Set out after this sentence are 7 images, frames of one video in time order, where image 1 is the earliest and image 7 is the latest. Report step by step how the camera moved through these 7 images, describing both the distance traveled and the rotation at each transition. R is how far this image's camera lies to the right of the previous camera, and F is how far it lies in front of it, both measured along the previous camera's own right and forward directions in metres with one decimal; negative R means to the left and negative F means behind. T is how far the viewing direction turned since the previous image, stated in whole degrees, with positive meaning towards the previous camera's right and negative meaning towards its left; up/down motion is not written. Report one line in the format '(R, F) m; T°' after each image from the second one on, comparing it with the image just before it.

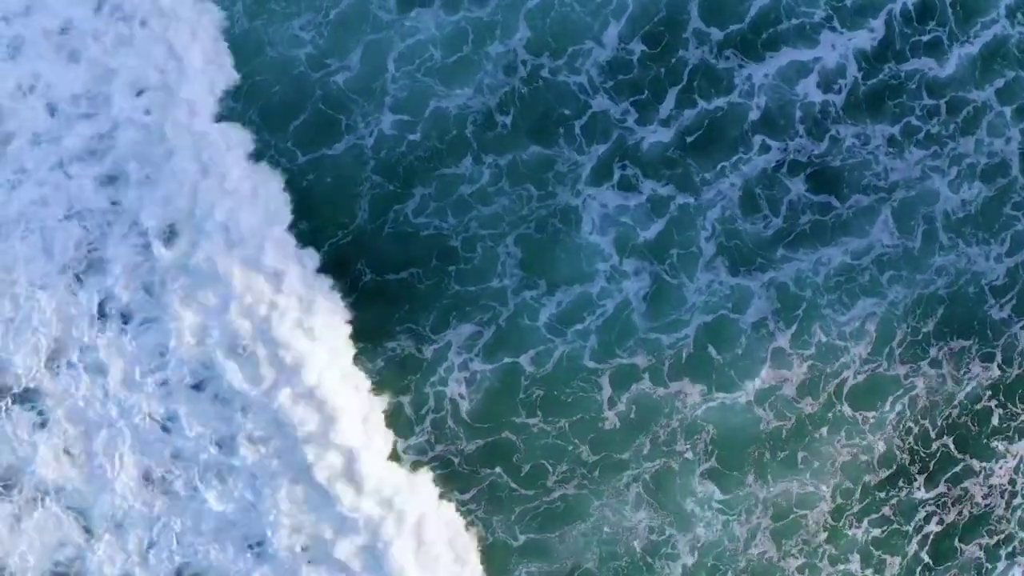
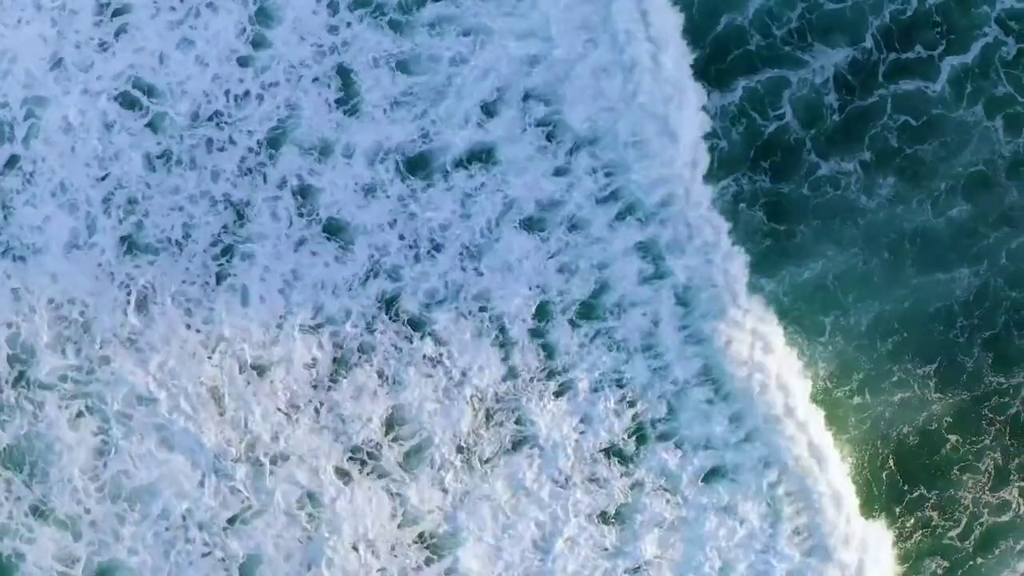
(+0.5, -1.9) m; -2°
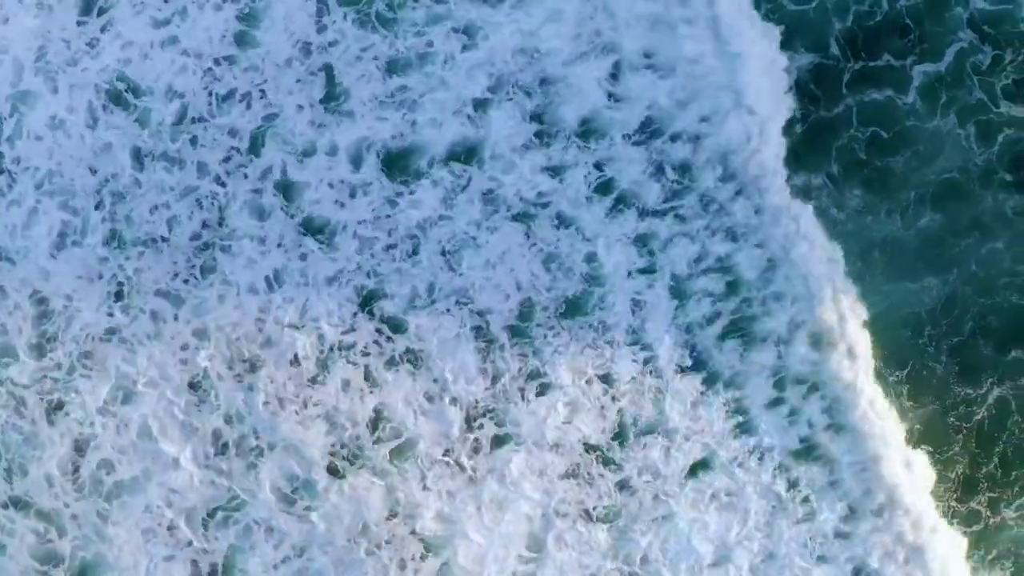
(0.0, -0.3) m; +1°
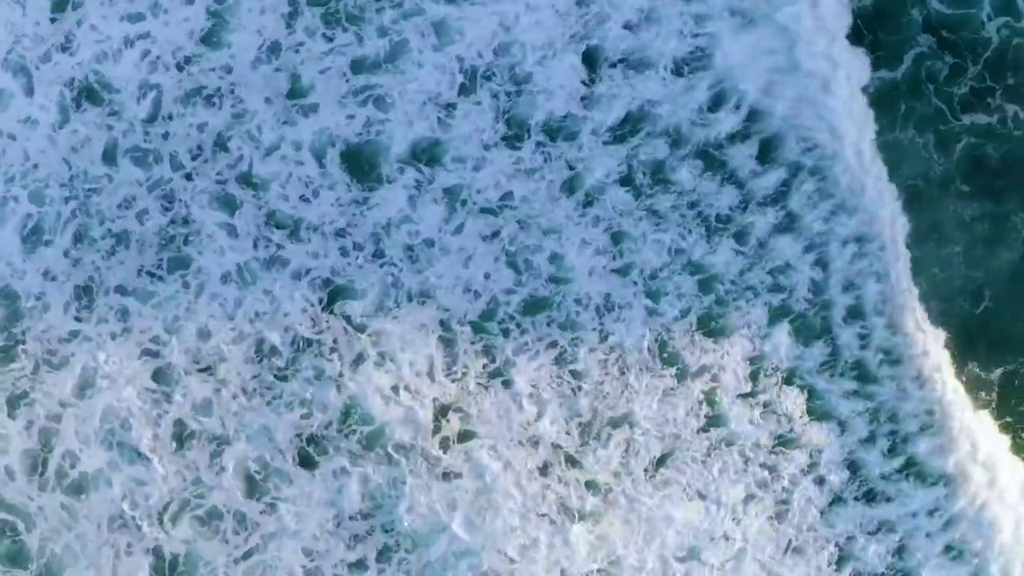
(+0.9, +0.1) m; -1°
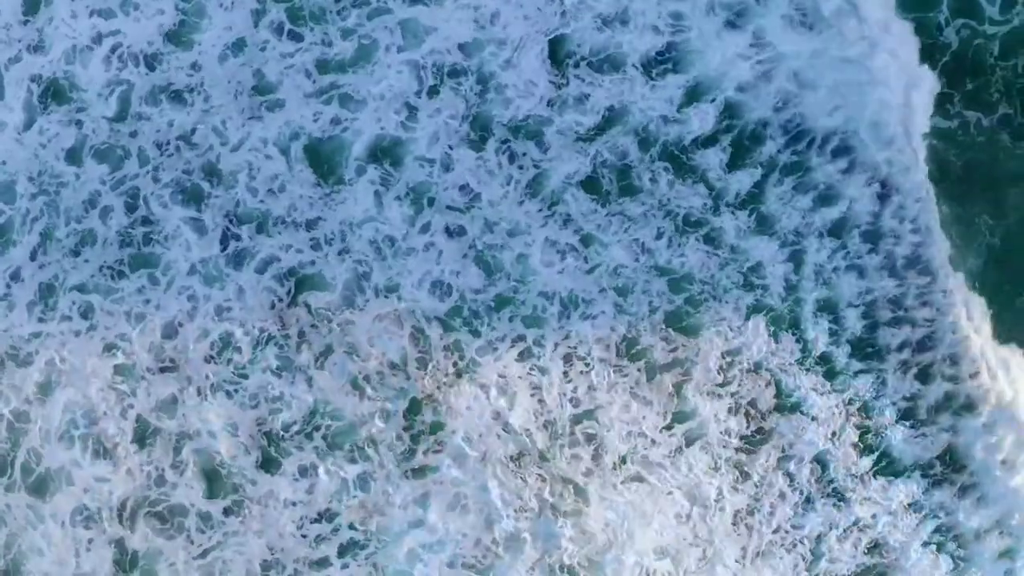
(+0.7, 0.0) m; -1°
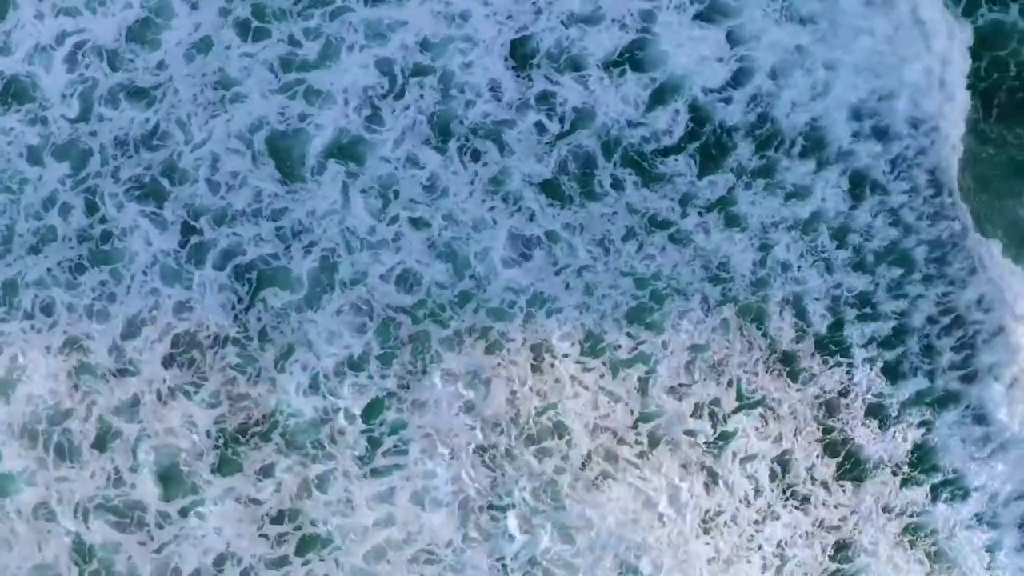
(+0.6, 0.0) m; 0°
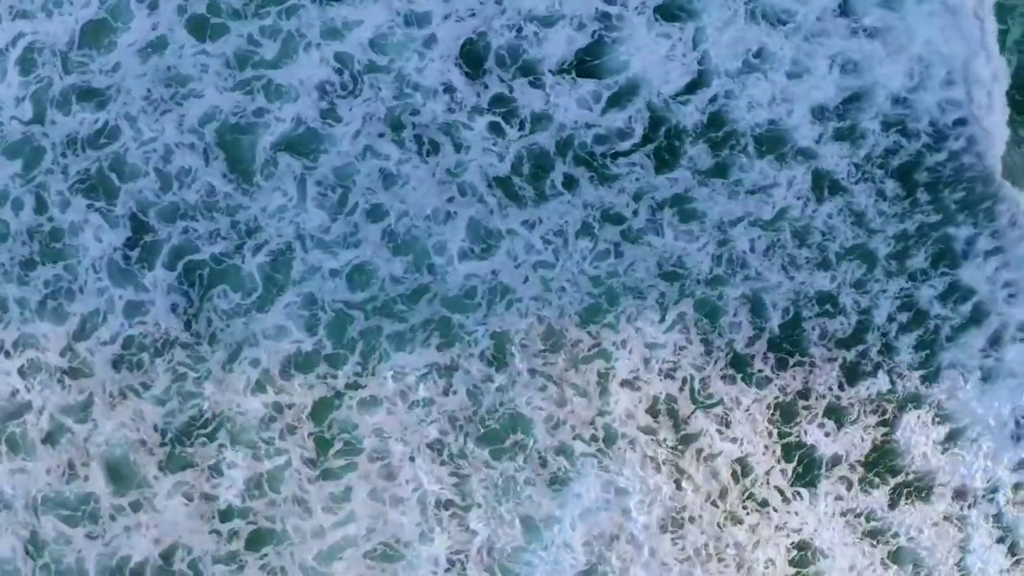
(+0.7, -0.1) m; 0°
